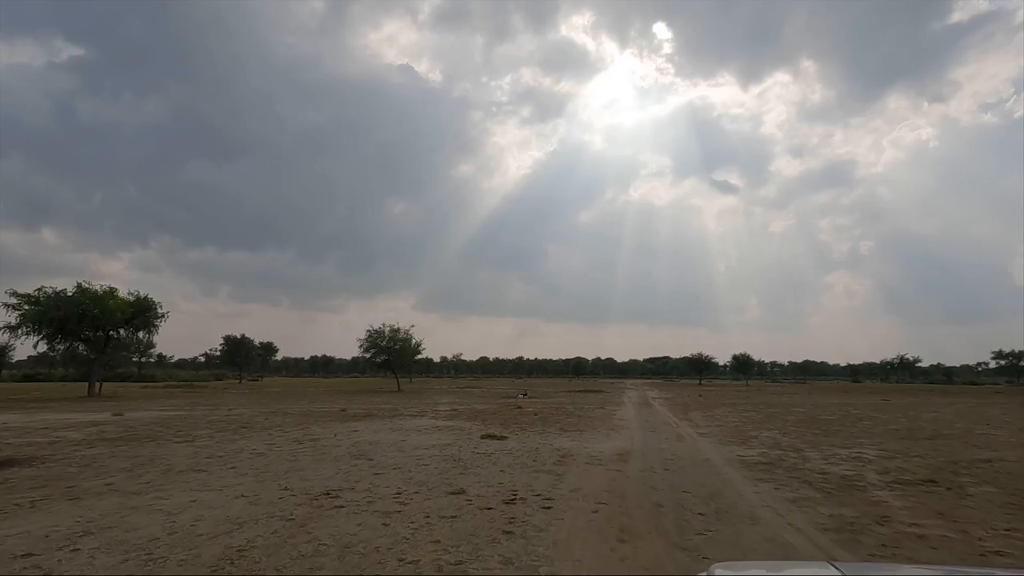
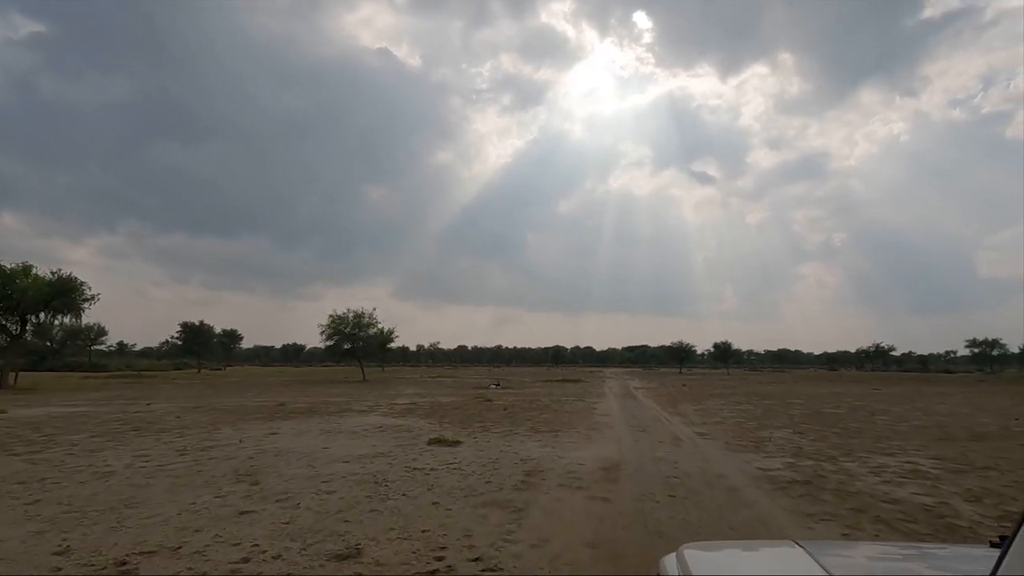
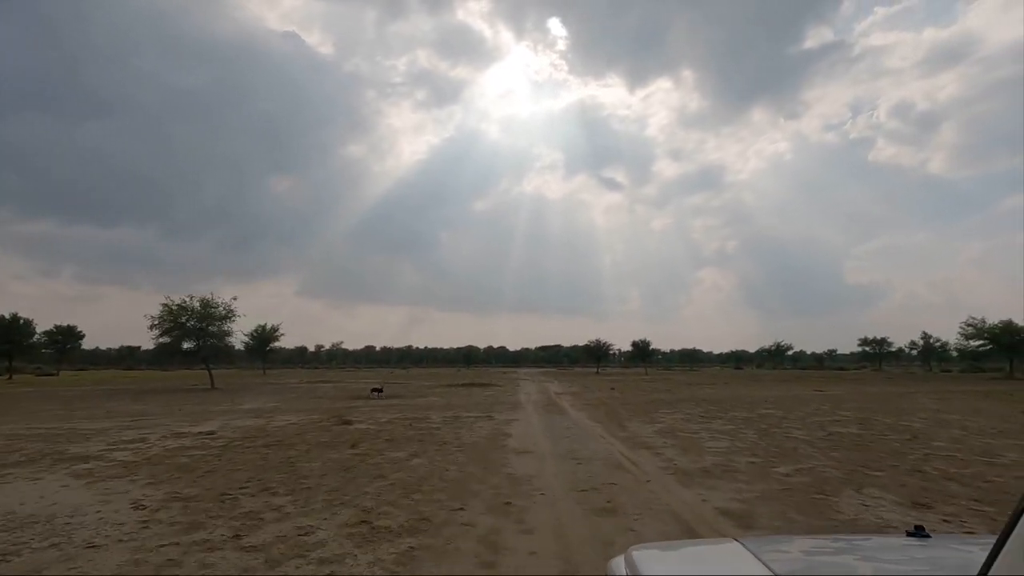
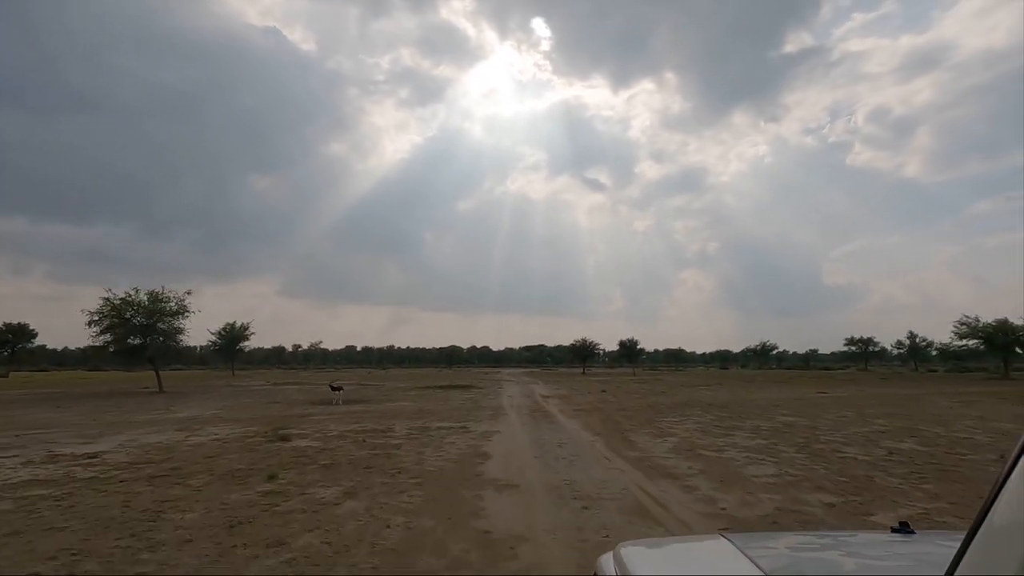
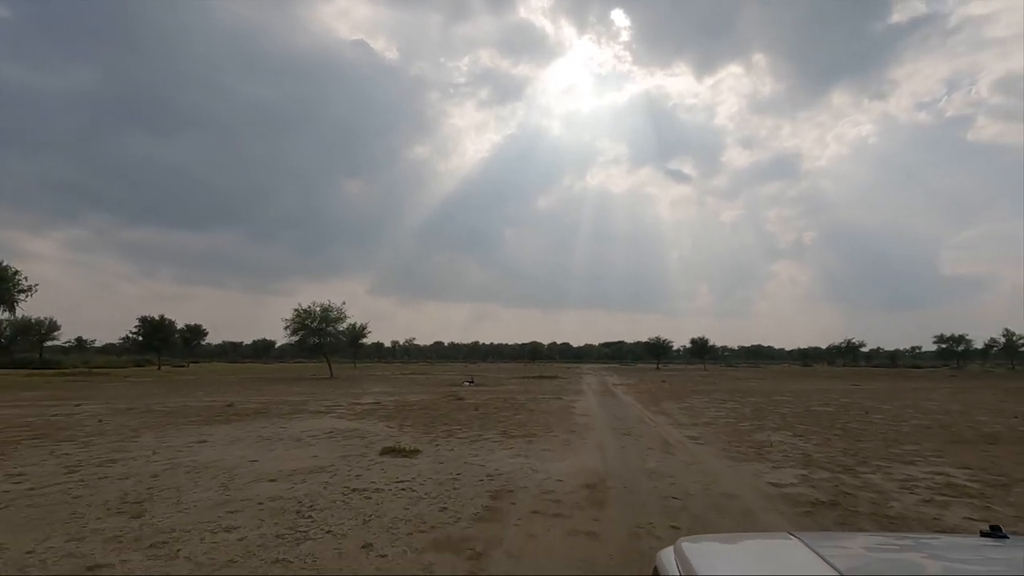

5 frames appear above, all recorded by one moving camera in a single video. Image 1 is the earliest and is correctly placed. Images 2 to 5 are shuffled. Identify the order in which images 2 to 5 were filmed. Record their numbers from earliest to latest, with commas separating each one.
2, 5, 3, 4
